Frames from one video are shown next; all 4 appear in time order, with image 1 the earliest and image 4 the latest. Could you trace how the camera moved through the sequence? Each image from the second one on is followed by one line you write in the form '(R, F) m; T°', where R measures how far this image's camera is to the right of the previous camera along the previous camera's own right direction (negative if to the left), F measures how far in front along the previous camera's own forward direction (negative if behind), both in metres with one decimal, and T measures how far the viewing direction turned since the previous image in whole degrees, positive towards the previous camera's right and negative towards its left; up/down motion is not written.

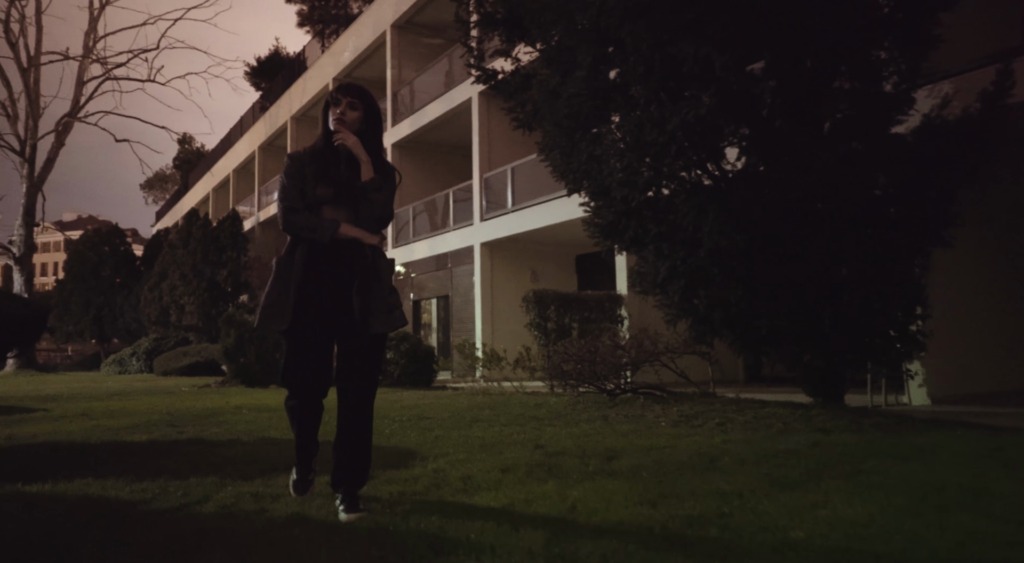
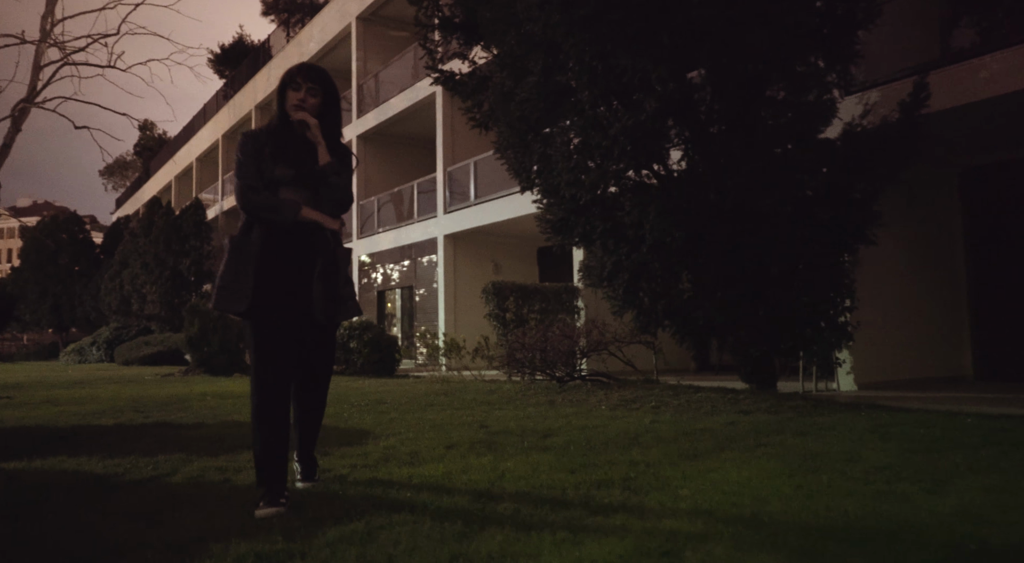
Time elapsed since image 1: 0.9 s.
(+0.1, -0.4) m; +3°
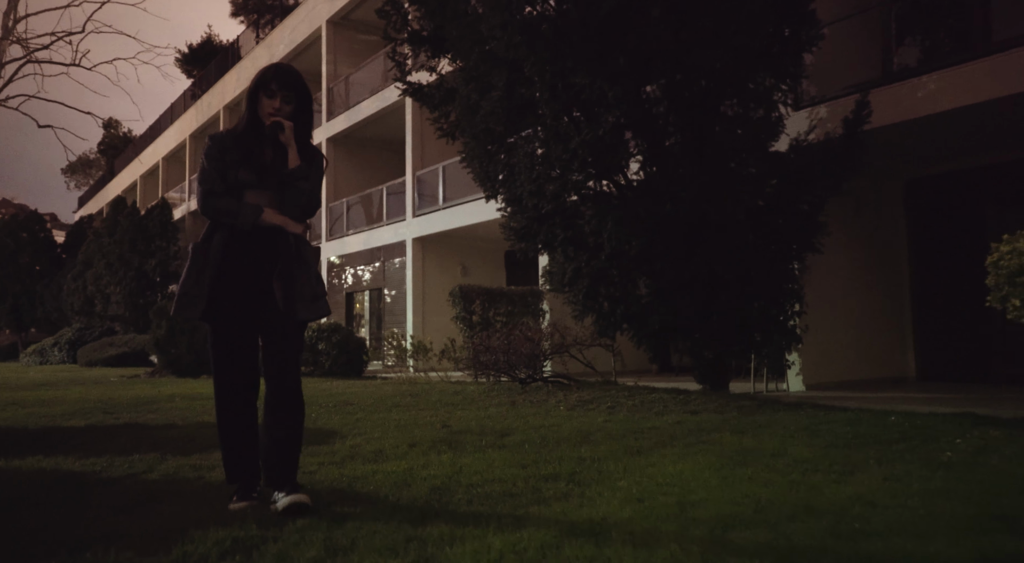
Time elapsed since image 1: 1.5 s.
(+0.1, -0.3) m; +2°
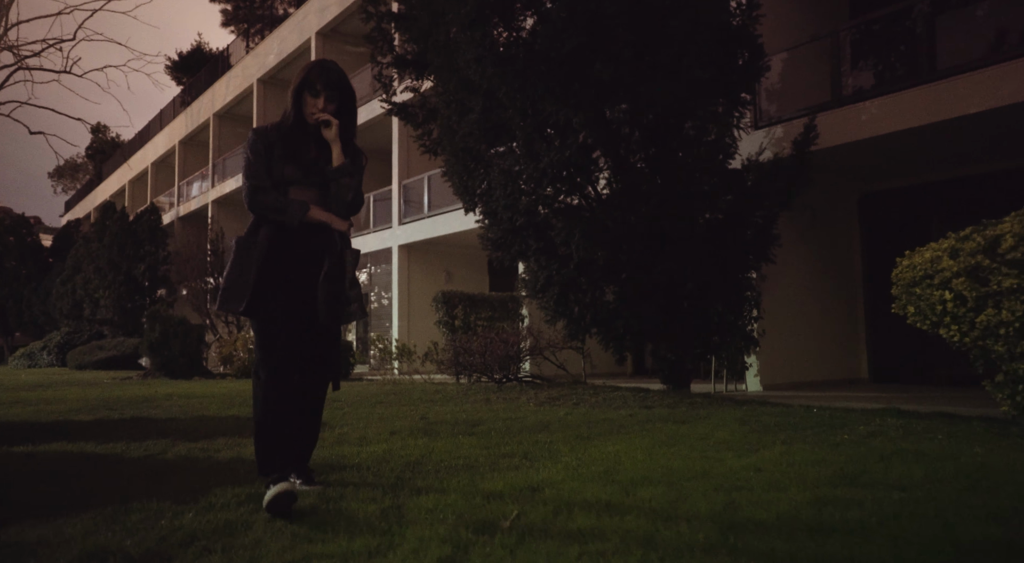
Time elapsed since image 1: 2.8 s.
(+0.1, -0.6) m; +1°
